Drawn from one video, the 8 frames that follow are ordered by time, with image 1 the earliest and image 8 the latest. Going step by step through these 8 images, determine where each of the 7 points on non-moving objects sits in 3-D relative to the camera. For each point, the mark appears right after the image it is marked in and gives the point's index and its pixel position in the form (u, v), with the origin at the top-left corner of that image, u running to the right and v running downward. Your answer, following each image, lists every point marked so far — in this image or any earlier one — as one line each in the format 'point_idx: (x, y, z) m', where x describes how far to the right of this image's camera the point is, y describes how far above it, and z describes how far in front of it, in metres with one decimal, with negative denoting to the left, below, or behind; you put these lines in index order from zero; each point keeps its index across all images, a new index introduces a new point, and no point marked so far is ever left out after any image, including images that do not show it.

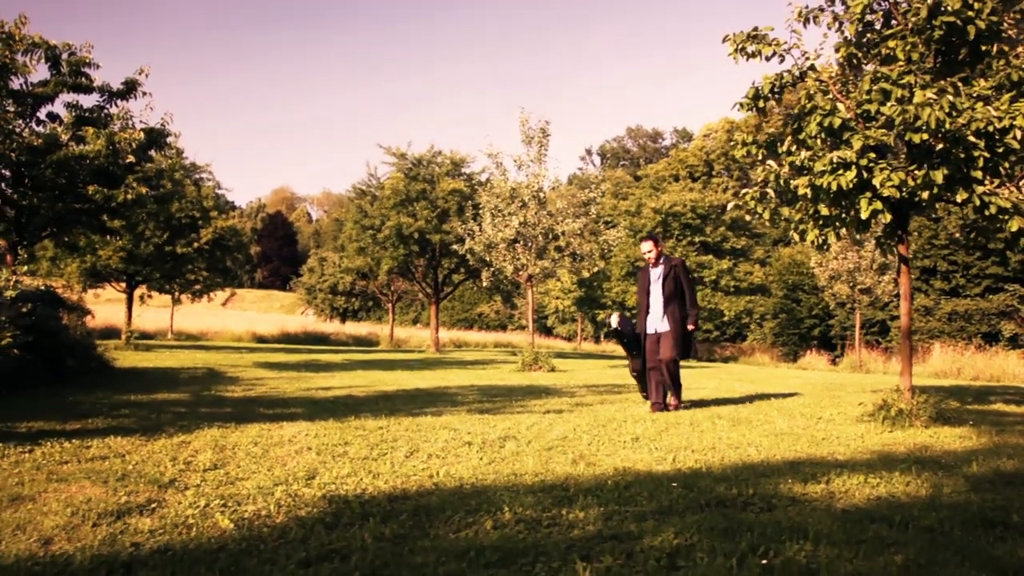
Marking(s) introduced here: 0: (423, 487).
0: (-0.5, -1.2, +4.6) m
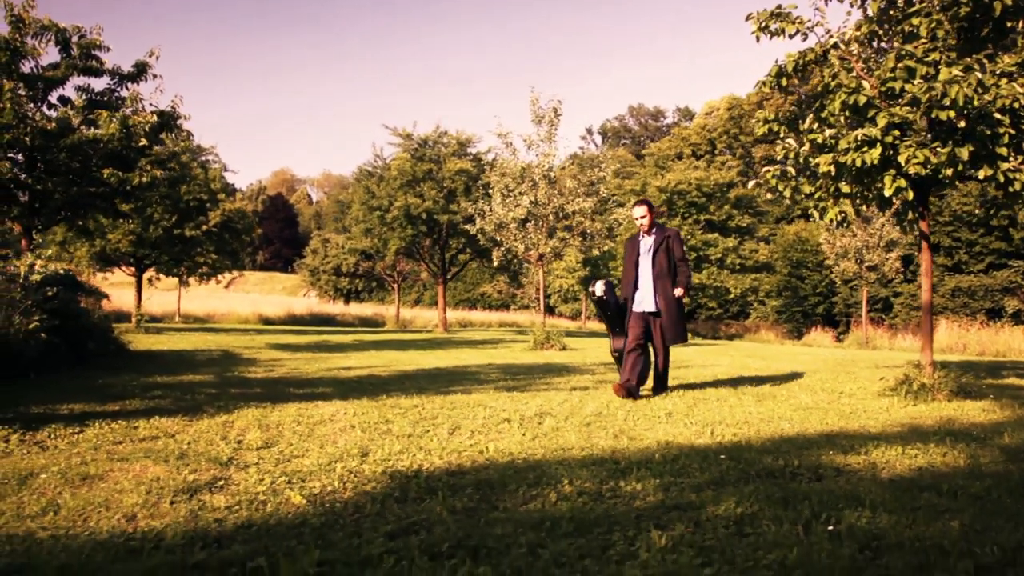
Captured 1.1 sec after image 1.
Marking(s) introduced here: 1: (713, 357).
0: (-0.2, -1.1, +4.7) m
1: (+3.6, -1.2, +13.7) m
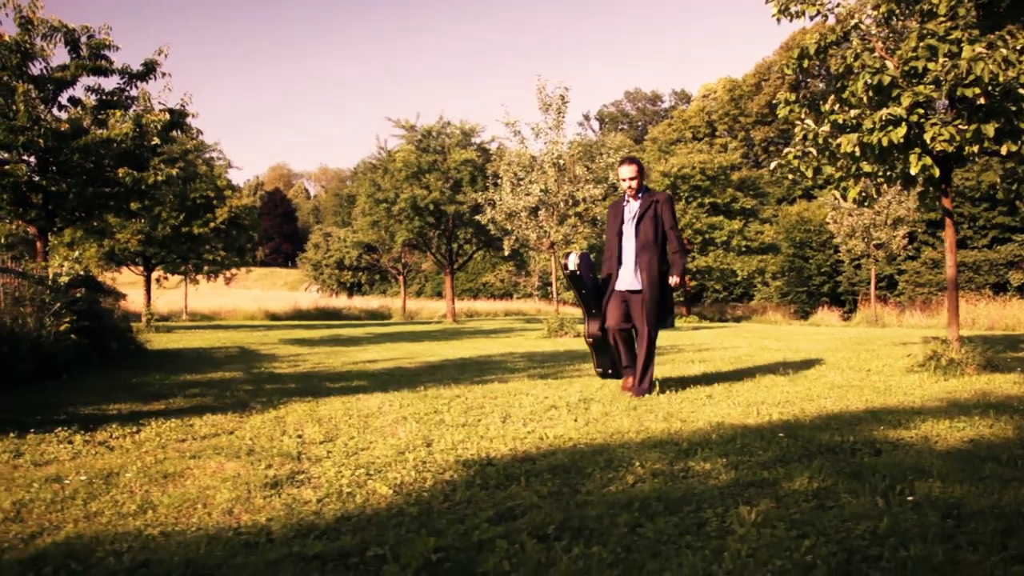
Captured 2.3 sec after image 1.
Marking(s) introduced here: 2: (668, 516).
0: (+0.2, -1.0, +4.8) m
1: (+3.9, -0.9, +13.8) m
2: (+0.7, -1.0, +3.5) m
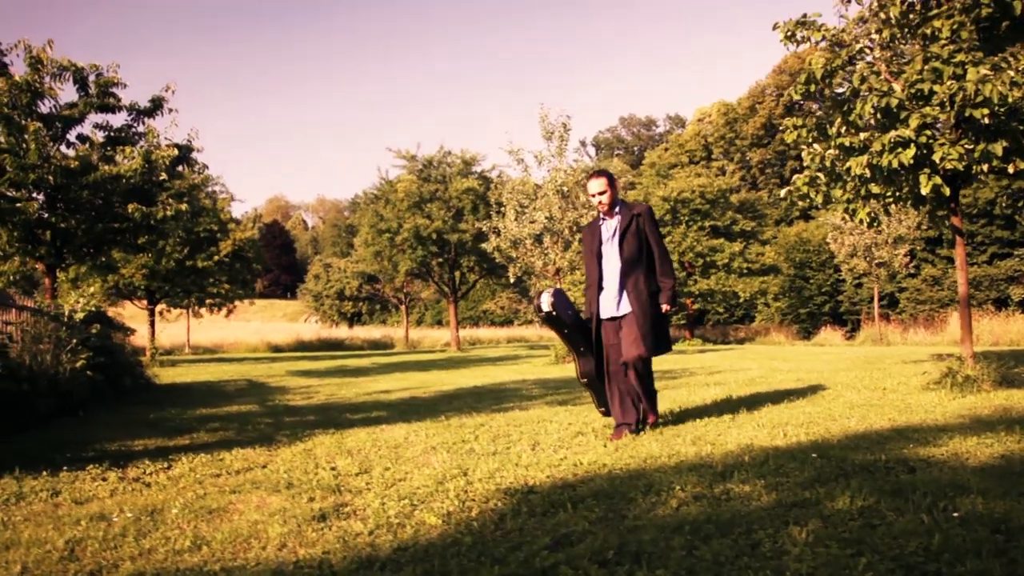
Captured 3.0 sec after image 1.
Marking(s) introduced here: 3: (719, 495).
0: (+0.4, -1.2, +4.9) m
1: (+4.1, -1.3, +13.9) m
2: (+0.9, -1.1, +3.5) m
3: (+1.2, -1.2, +4.3) m
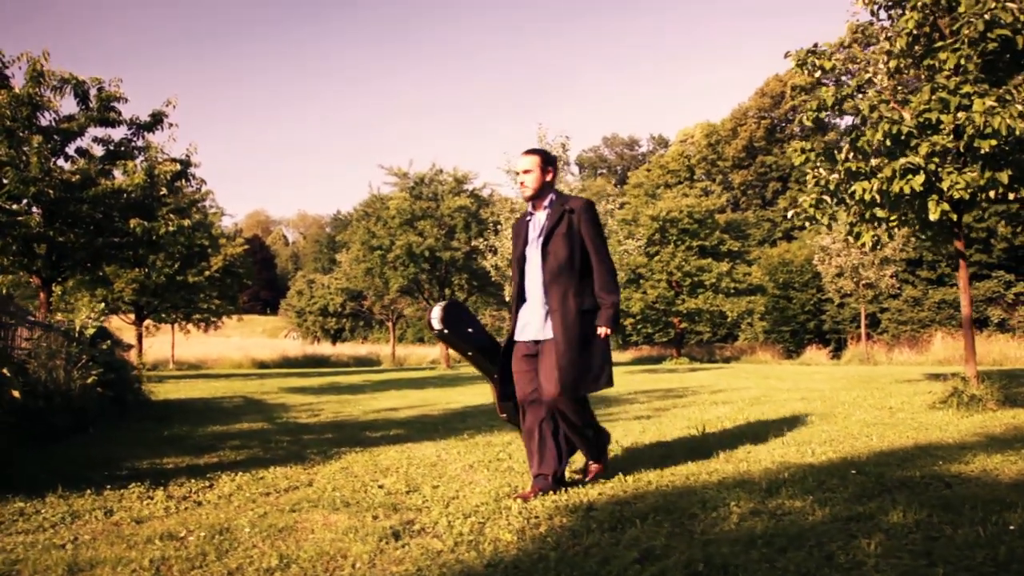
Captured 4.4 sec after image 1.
0: (+0.8, -1.3, +5.0) m
1: (+4.1, -1.7, +14.1) m
2: (+1.3, -1.2, +3.6) m
3: (+1.5, -1.3, +4.5) m
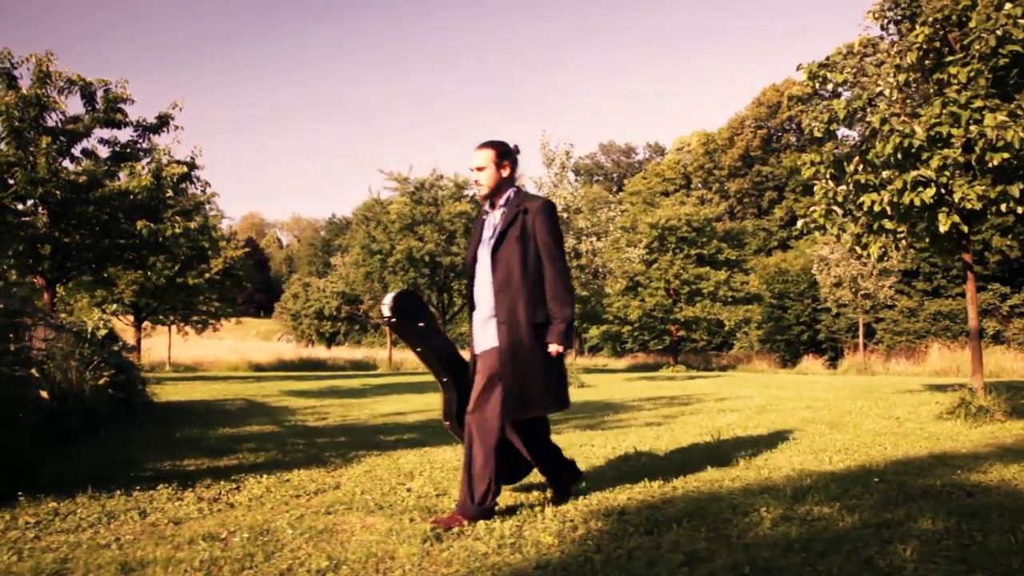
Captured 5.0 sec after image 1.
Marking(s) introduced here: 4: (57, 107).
0: (+1.0, -1.4, +5.1) m
1: (+4.2, -1.9, +14.2) m
2: (+1.5, -1.3, +3.7) m
3: (+1.7, -1.3, +4.5) m
4: (-7.9, +3.1, +13.4) m
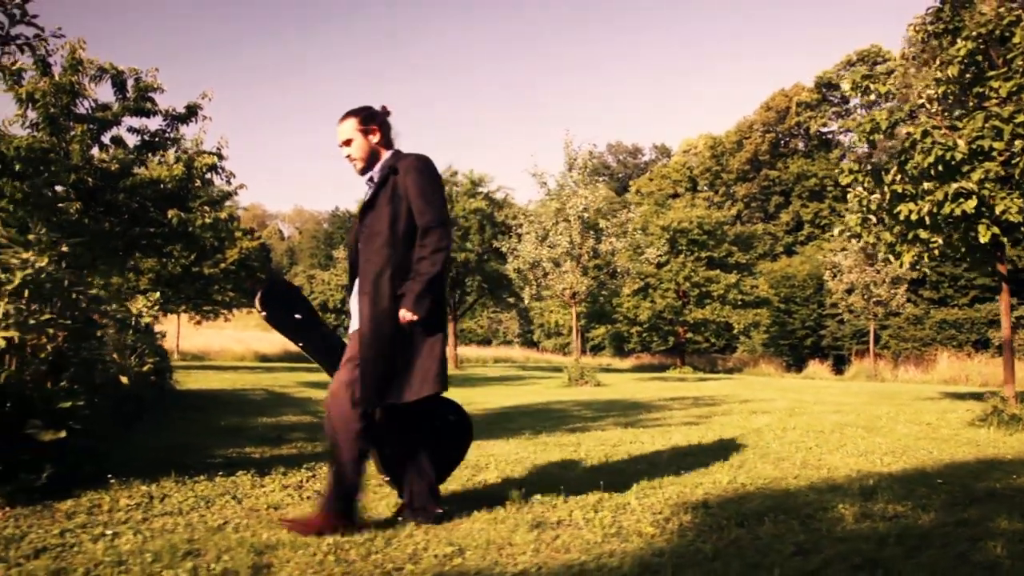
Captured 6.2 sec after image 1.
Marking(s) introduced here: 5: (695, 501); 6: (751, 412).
0: (+1.5, -1.4, +5.2) m
1: (+4.6, -1.9, +14.4) m
2: (+2.1, -1.3, +3.9) m
3: (+2.3, -1.4, +4.7) m
4: (-7.4, +3.4, +13.4) m
5: (+1.1, -1.4, +4.9) m
6: (+3.2, -1.7, +10.4) m
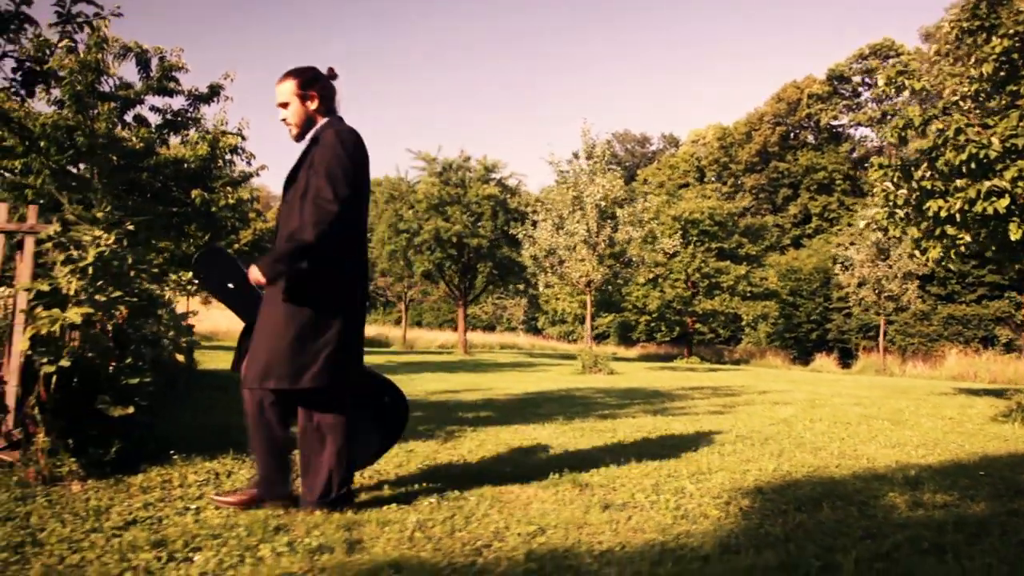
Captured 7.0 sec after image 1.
0: (+1.9, -1.3, +5.3) m
1: (+4.9, -1.8, +14.6) m
2: (+2.5, -1.3, +4.0) m
3: (+2.6, -1.3, +4.8) m
4: (-6.9, +3.7, +13.4) m
5: (+1.5, -1.3, +5.0) m
6: (+3.6, -1.6, +10.5) m
